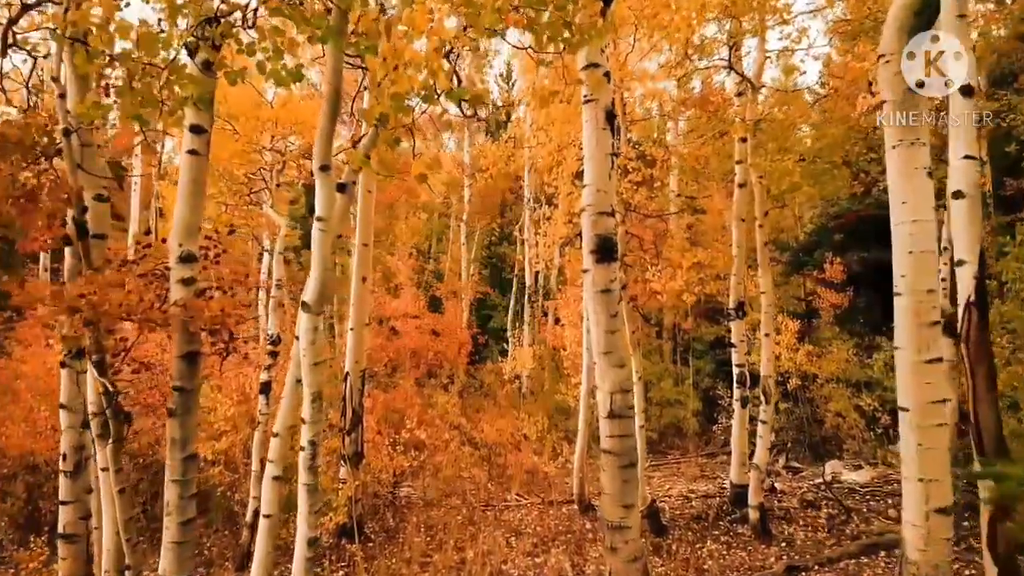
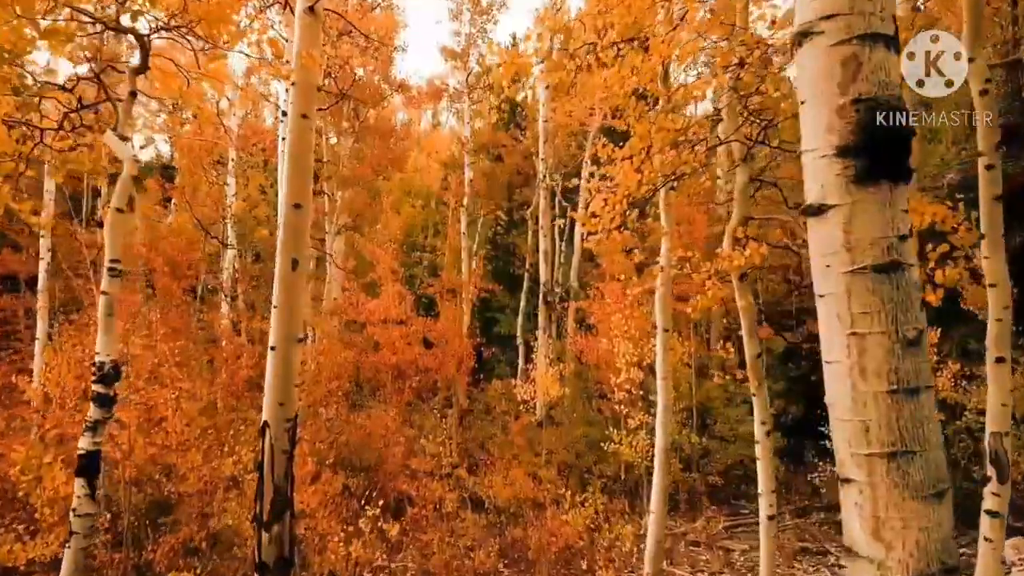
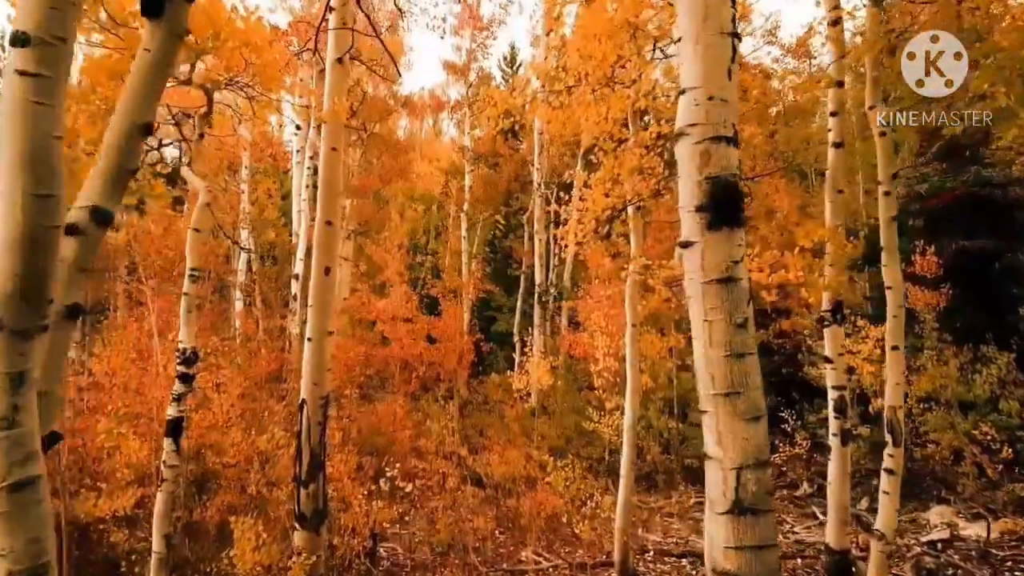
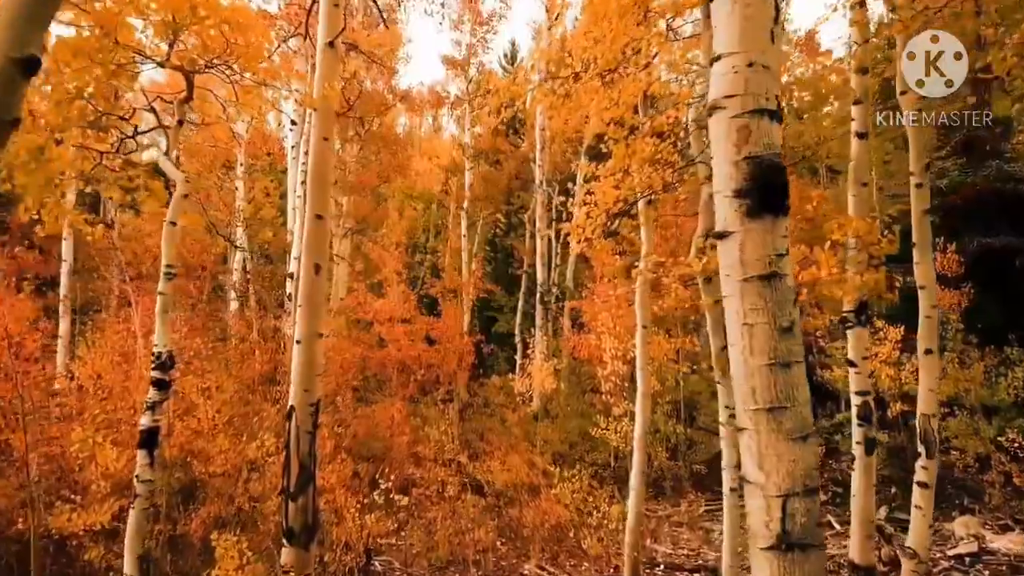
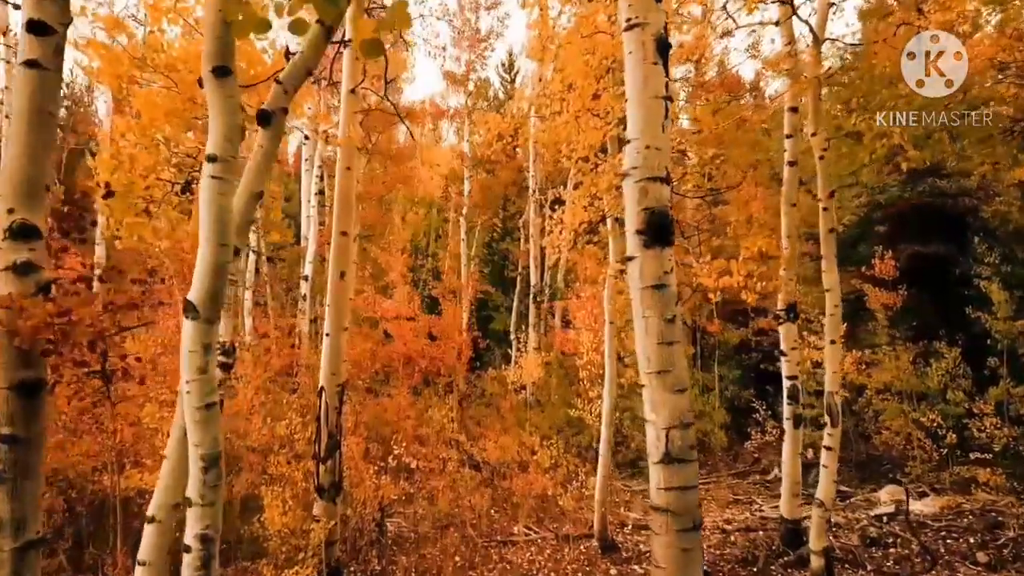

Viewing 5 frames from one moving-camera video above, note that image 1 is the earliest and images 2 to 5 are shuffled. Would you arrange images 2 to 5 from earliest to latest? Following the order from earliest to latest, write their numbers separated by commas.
5, 3, 4, 2
